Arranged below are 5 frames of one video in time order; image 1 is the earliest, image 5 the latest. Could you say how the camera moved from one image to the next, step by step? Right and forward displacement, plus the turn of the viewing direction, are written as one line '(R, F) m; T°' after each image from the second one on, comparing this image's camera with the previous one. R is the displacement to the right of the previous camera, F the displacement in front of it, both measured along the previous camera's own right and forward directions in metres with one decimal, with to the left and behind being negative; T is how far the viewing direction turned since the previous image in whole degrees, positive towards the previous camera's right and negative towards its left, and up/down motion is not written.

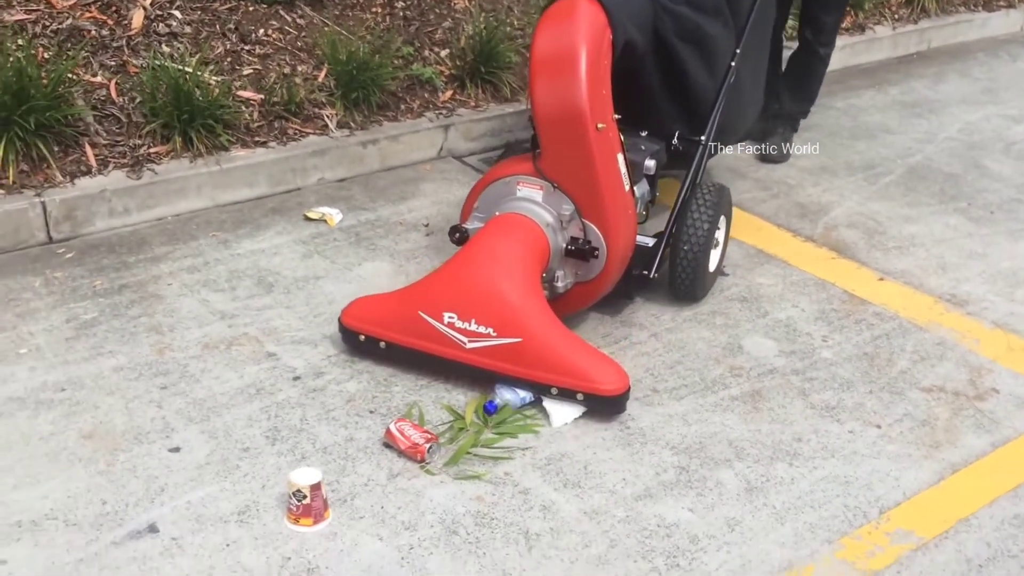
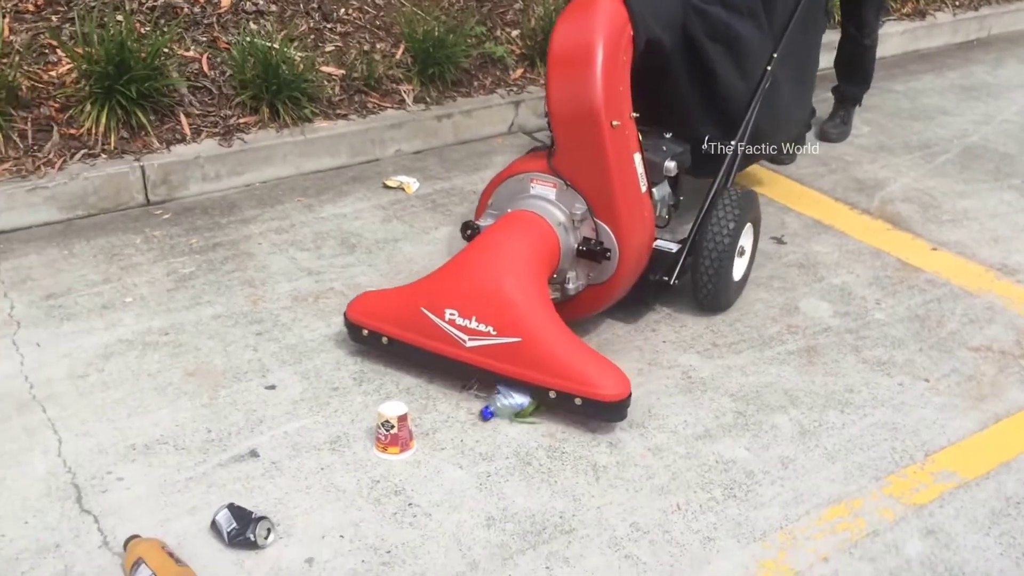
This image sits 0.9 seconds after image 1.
(0.0, -0.2) m; -3°
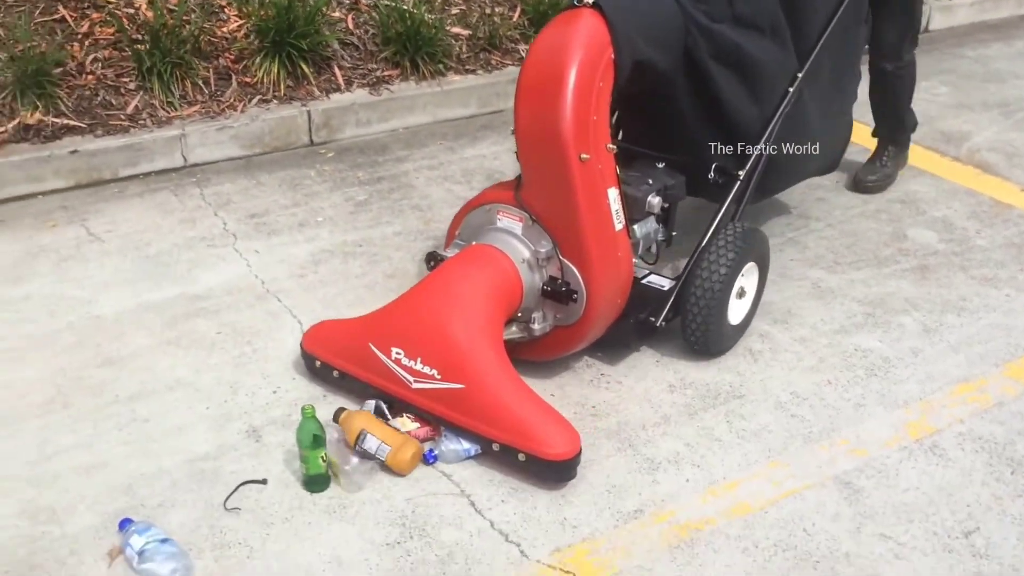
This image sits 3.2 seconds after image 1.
(-0.4, -0.5) m; -1°
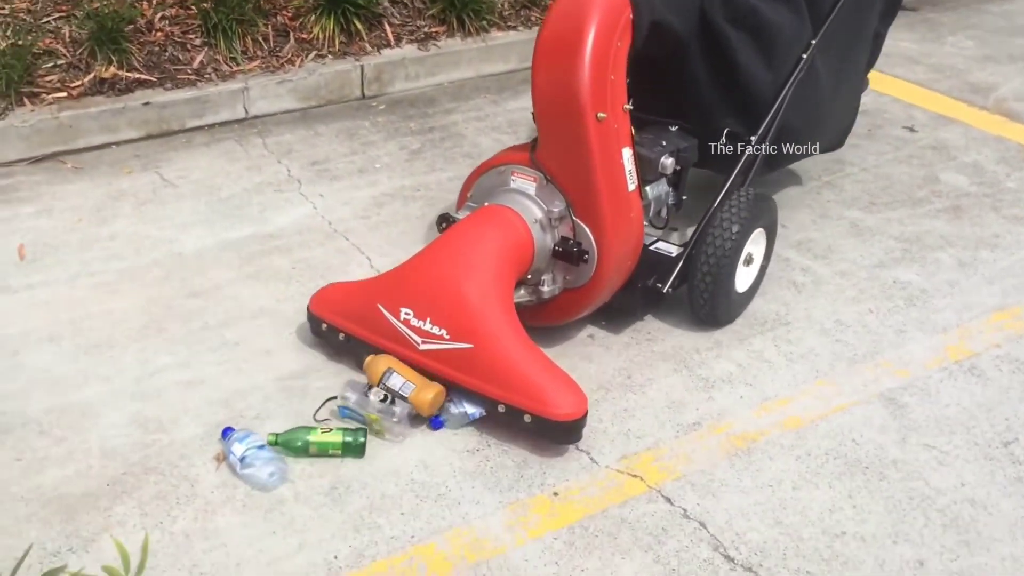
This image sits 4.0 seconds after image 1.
(-0.1, -0.2) m; -1°
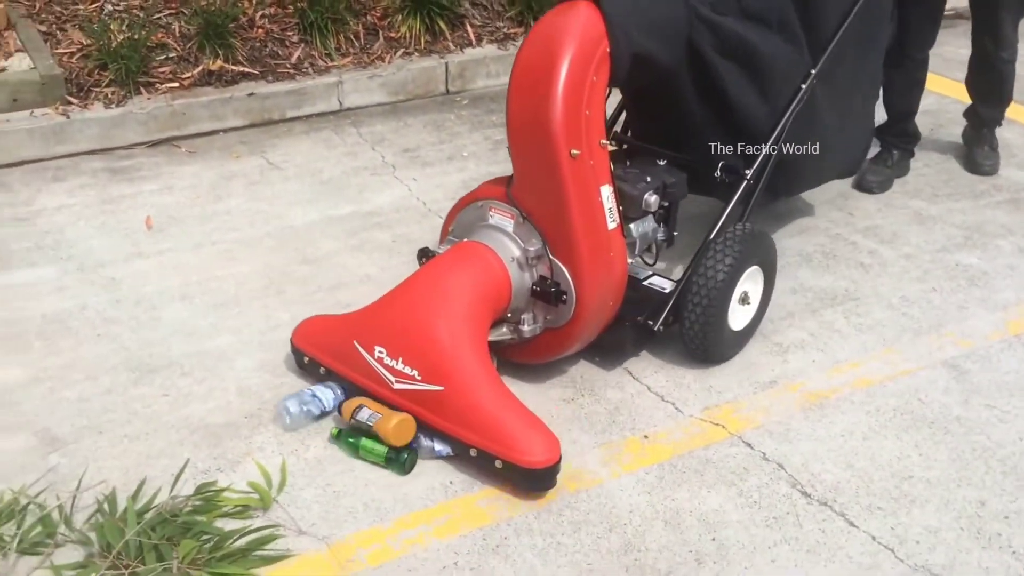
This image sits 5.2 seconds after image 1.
(-0.1, -0.3) m; -2°
